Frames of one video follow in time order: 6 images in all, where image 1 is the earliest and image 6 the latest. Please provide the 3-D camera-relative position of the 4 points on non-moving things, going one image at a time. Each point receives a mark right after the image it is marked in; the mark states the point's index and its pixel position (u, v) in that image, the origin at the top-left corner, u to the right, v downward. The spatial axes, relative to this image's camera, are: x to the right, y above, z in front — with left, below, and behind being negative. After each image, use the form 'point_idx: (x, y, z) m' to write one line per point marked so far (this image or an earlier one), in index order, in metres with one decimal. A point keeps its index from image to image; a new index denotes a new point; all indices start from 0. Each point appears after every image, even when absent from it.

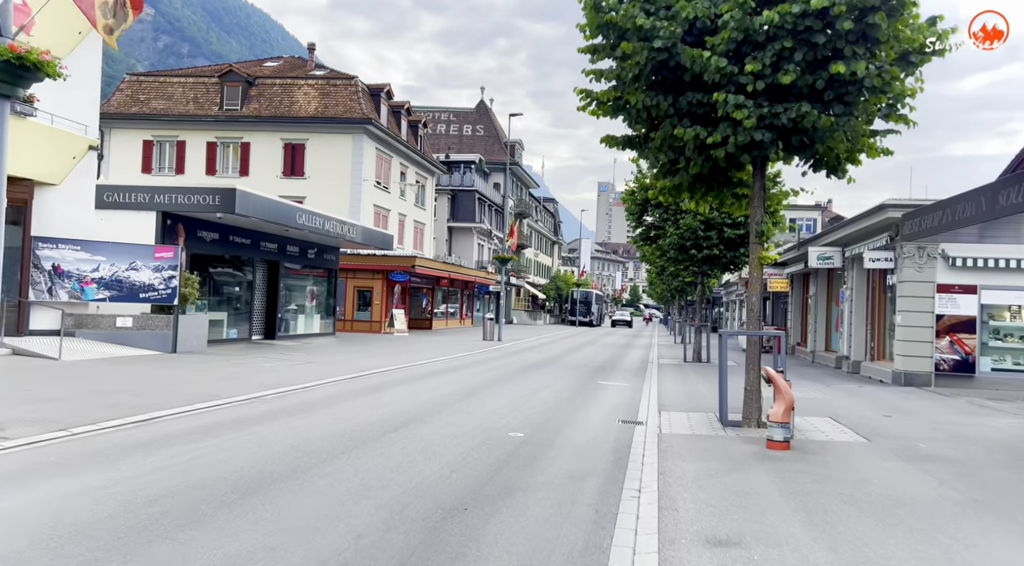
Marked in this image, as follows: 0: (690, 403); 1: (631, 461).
0: (+3.0, -2.0, +13.9) m
1: (+1.3, -1.9, +8.8) m
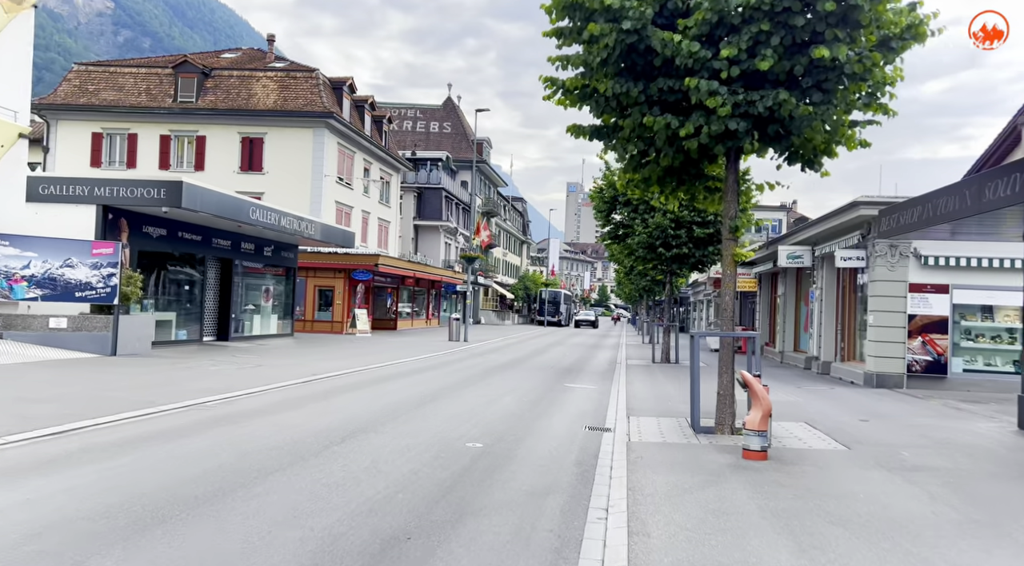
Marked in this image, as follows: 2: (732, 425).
0: (+2.3, -2.0, +13.2) m
1: (+0.8, -1.9, +8.1) m
2: (+2.9, -1.8, +10.8) m
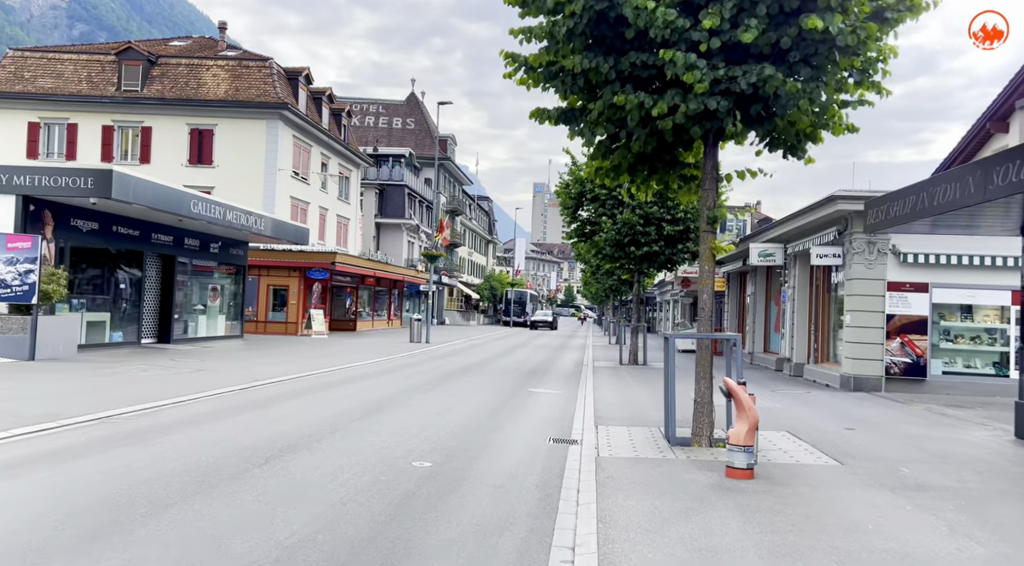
0: (+1.7, -1.9, +12.1) m
1: (+0.4, -1.8, +7.0) m
2: (+2.3, -1.8, +9.8) m
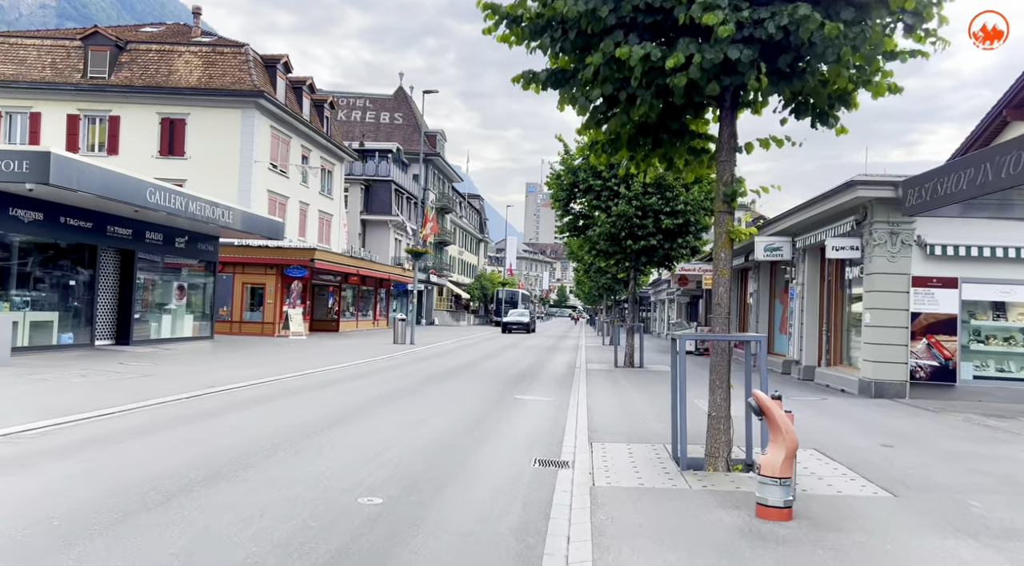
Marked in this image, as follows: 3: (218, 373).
0: (+1.5, -1.8, +10.4) m
1: (+0.2, -1.7, +5.2) m
2: (+2.1, -1.7, +8.1) m
3: (-6.1, -1.9, +17.4) m
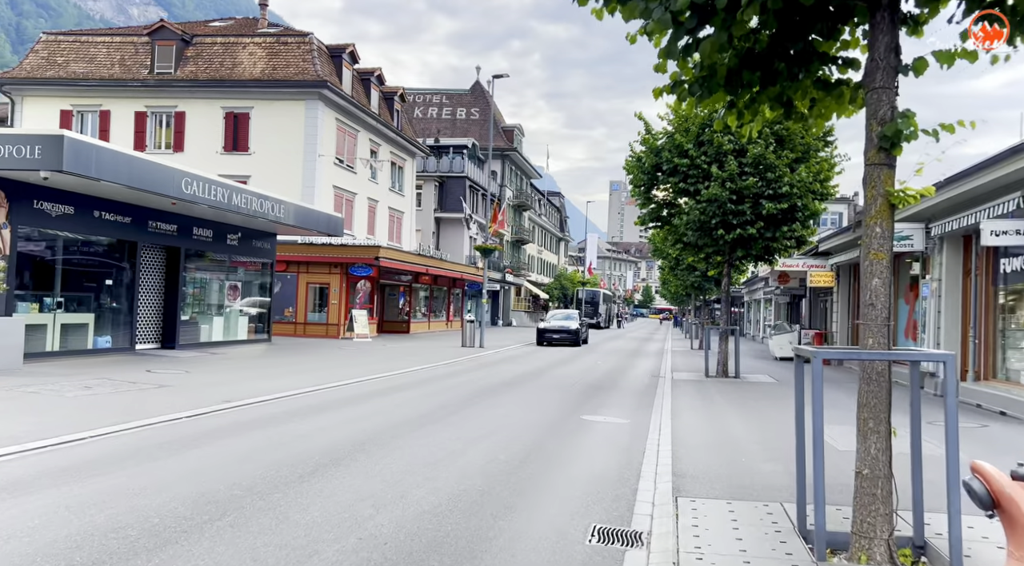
0: (+2.0, -1.8, +7.8) m
1: (+0.3, -1.7, +2.8) m
2: (+2.4, -1.6, +5.4) m
3: (-4.8, -1.9, +15.5) m
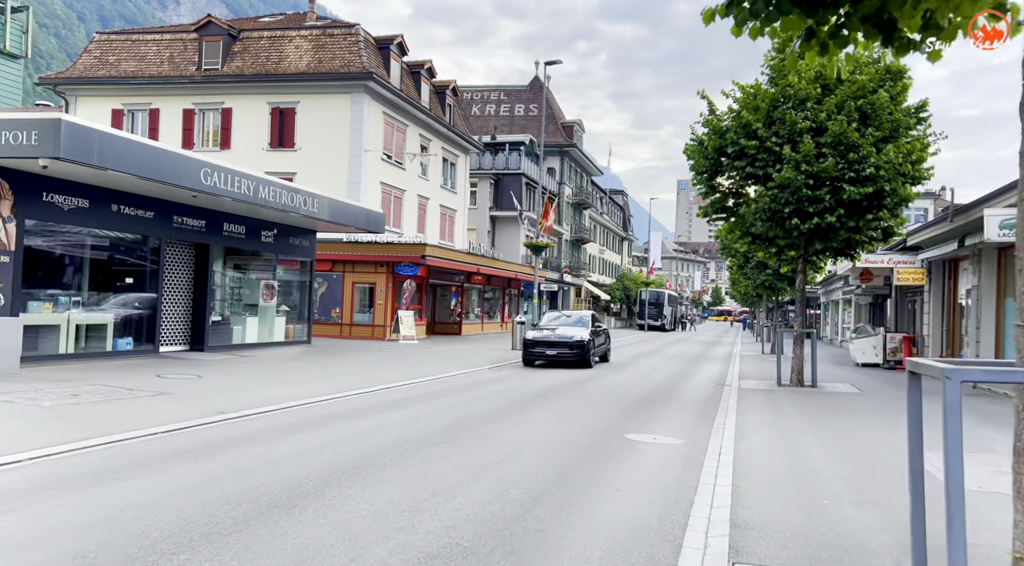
0: (+2.1, -1.7, +5.9) m
1: (-0.1, -1.6, +1.0) m
2: (+2.3, -1.5, +3.5) m
3: (-4.1, -1.8, +14.1) m
